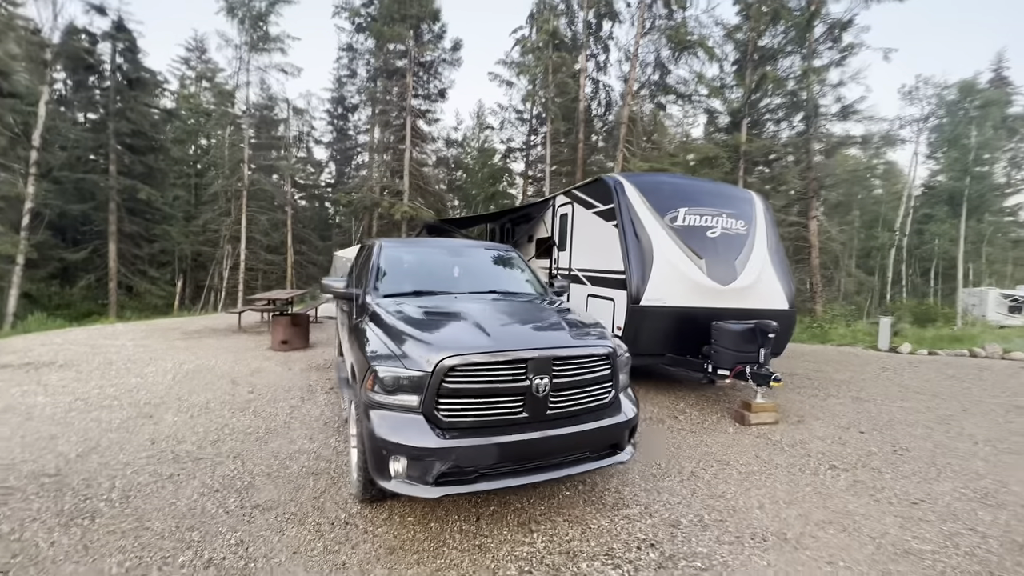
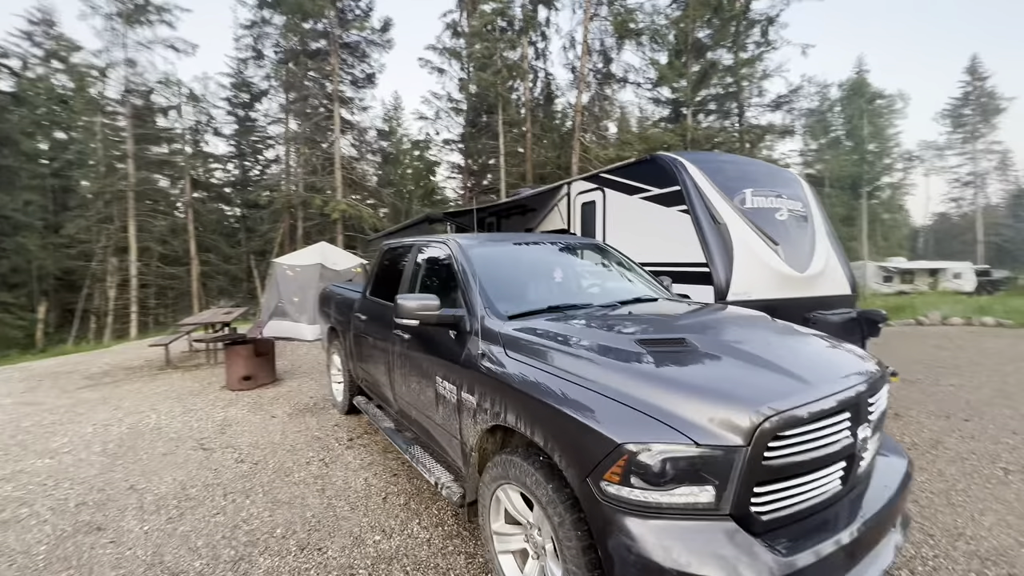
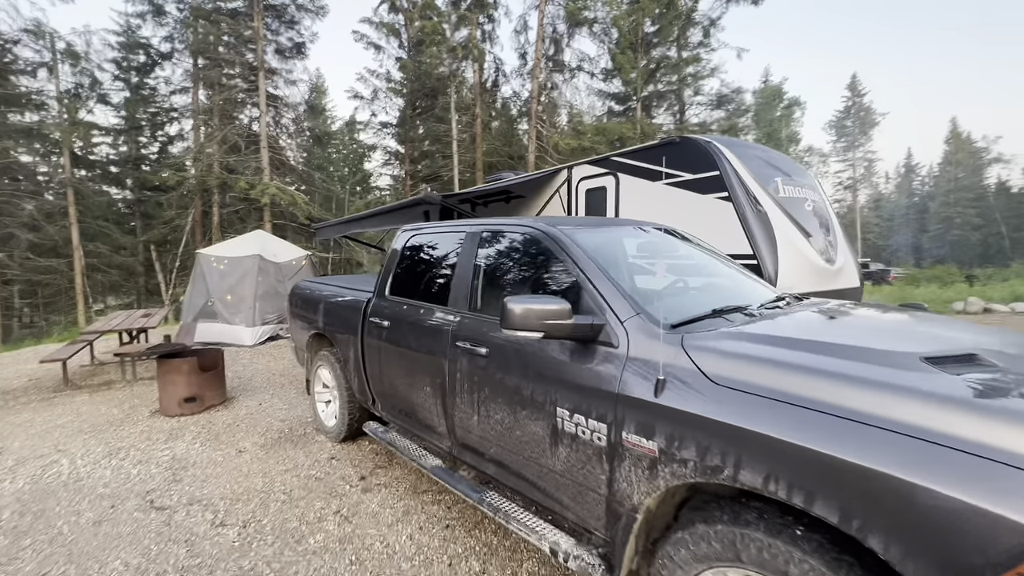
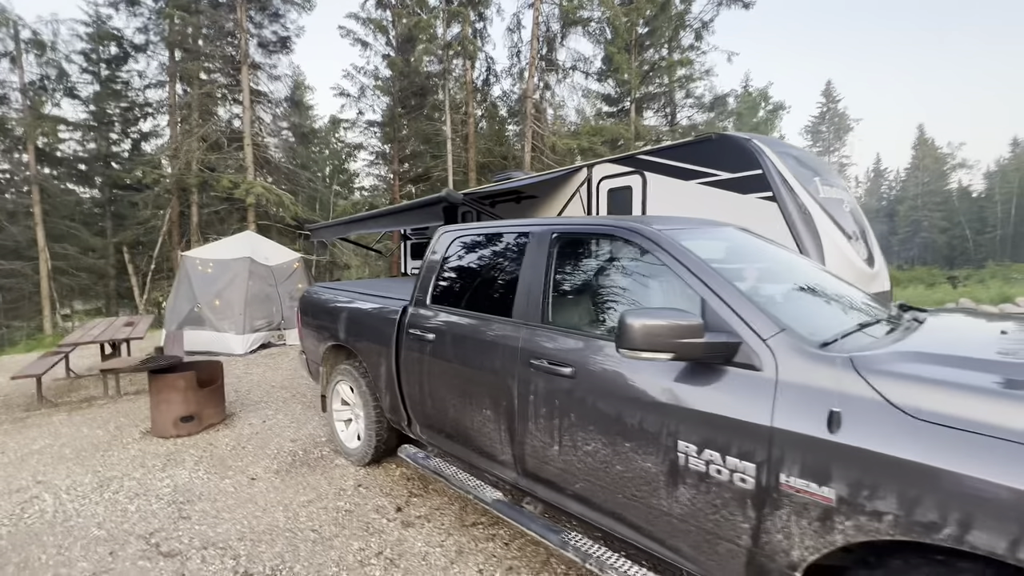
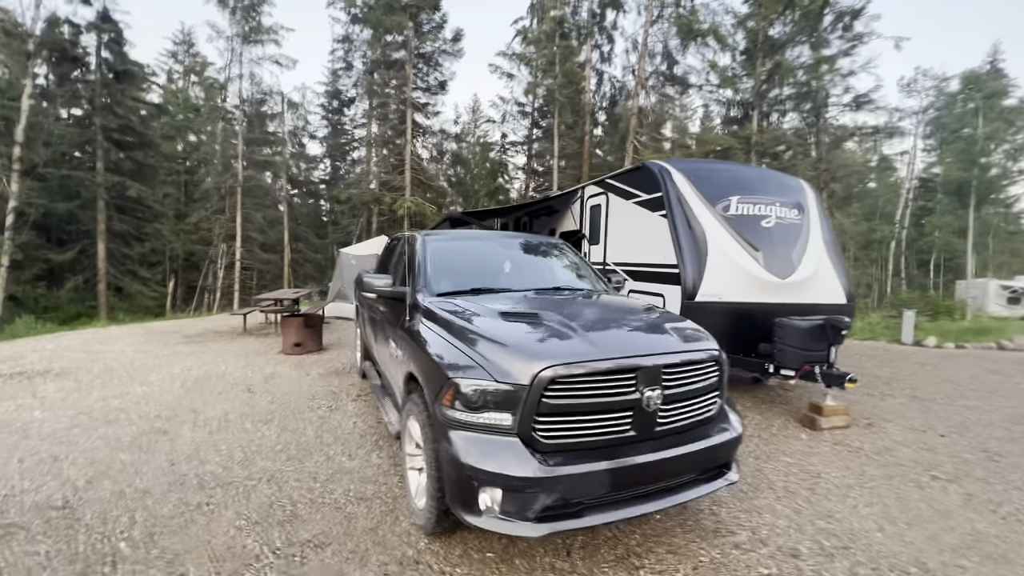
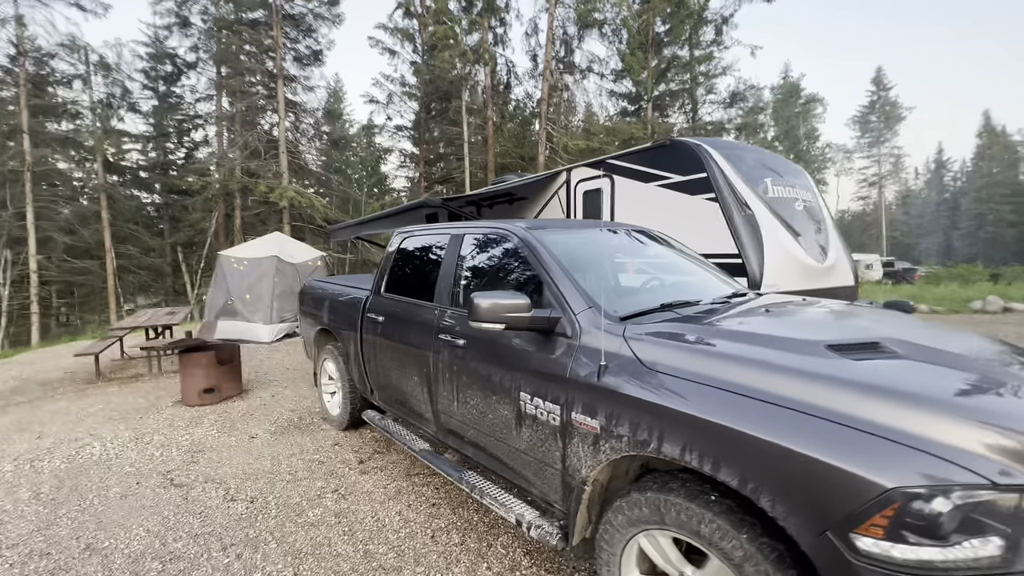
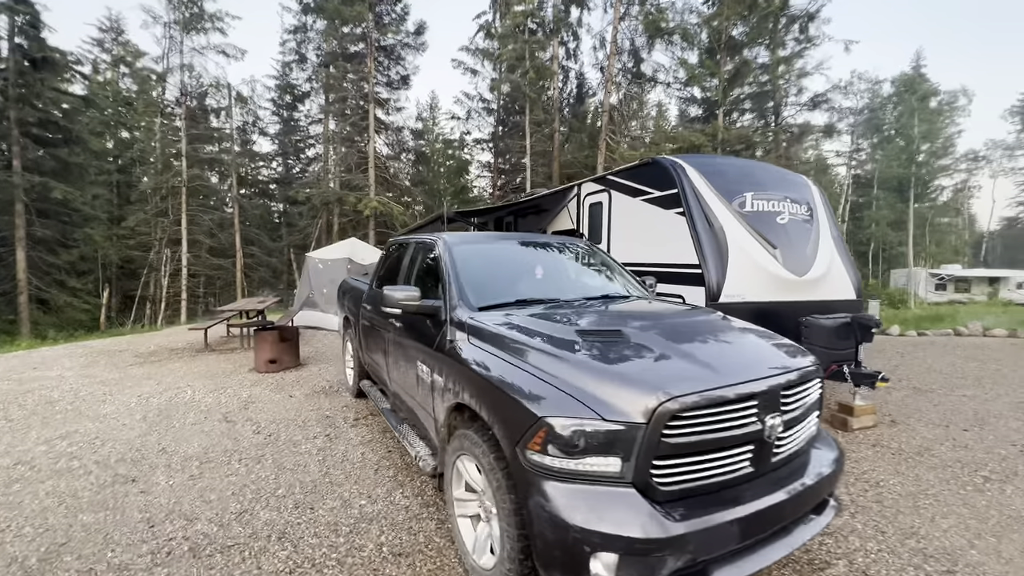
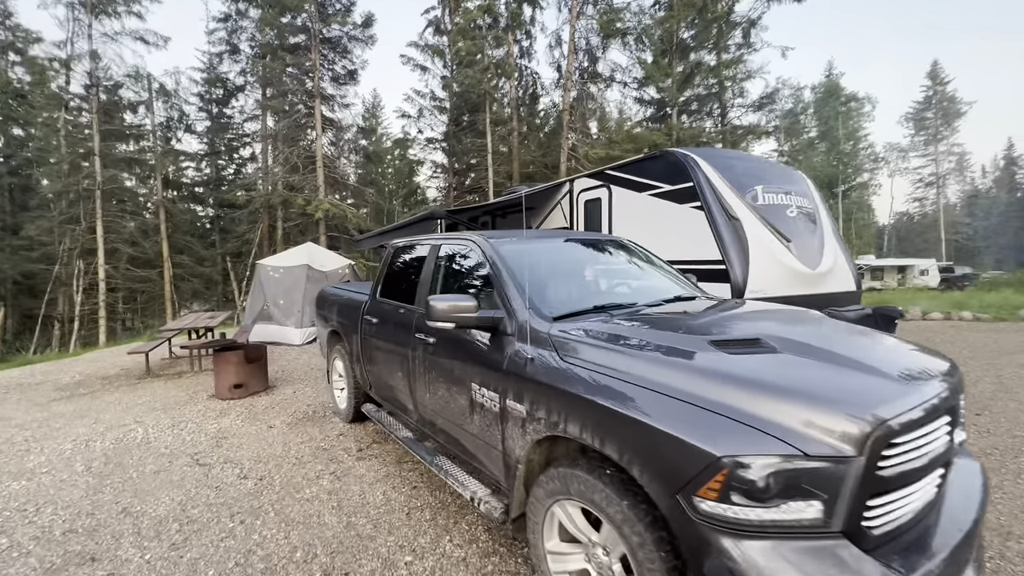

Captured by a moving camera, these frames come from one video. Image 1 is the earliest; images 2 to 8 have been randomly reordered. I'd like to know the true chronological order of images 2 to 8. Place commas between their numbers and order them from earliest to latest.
5, 7, 2, 8, 6, 3, 4
